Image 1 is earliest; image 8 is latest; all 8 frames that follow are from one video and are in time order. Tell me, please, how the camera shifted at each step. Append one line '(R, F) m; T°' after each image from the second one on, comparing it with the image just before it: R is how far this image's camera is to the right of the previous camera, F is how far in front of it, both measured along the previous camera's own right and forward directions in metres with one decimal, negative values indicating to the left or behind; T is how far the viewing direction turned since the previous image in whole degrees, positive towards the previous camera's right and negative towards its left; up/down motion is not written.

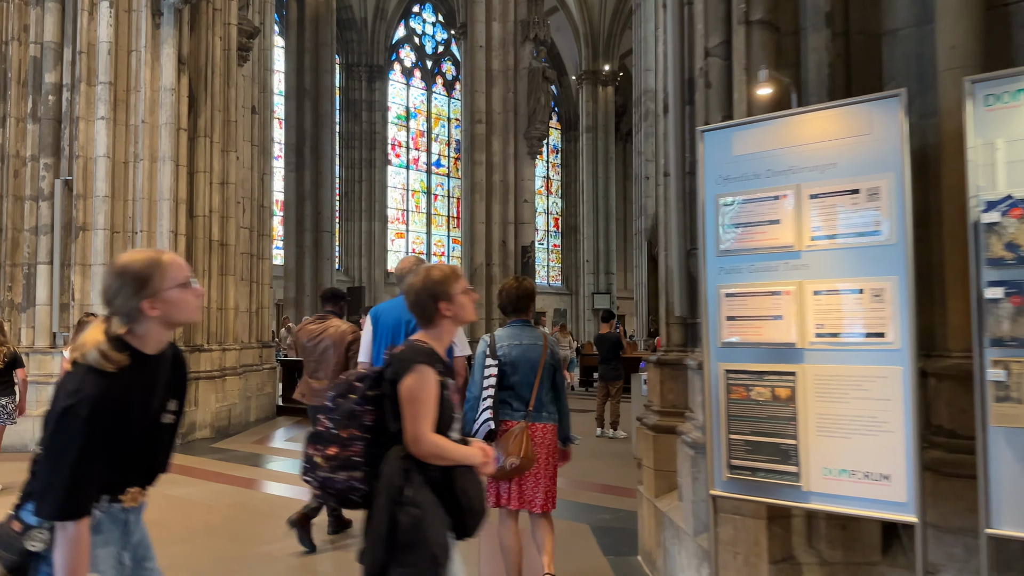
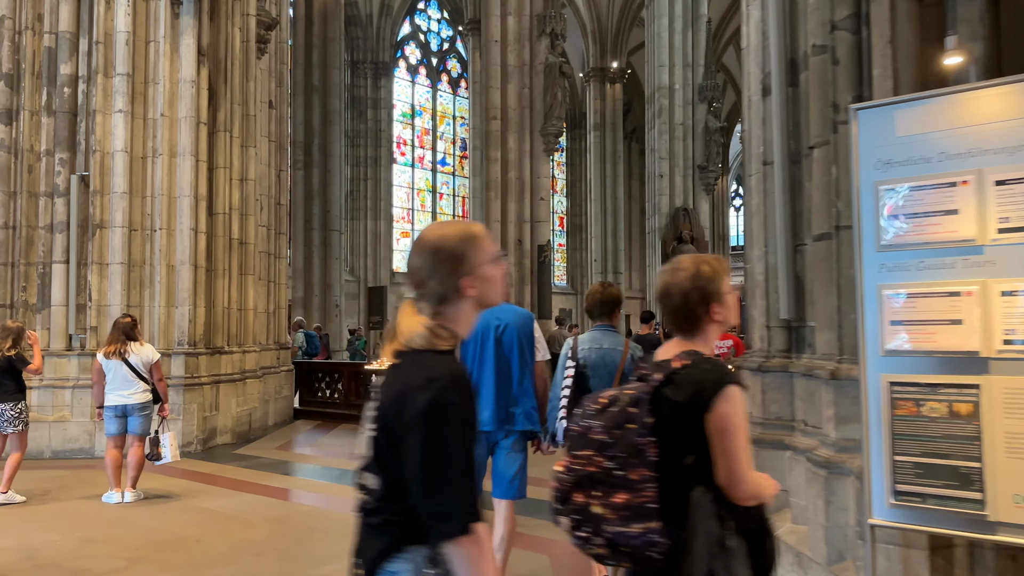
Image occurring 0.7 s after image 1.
(-0.3, +0.3) m; 0°
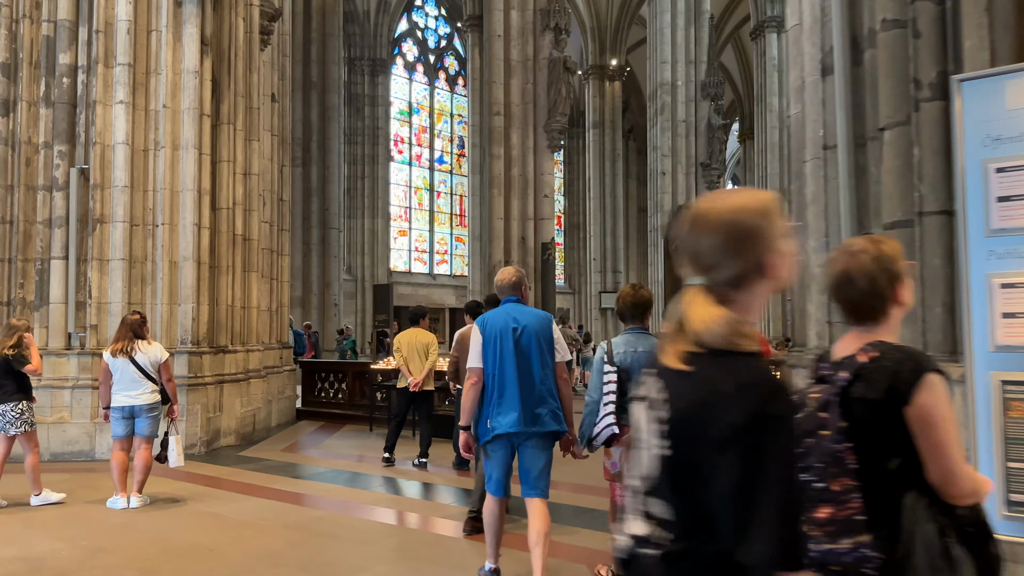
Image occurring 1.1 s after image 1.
(-0.2, +0.2) m; 0°
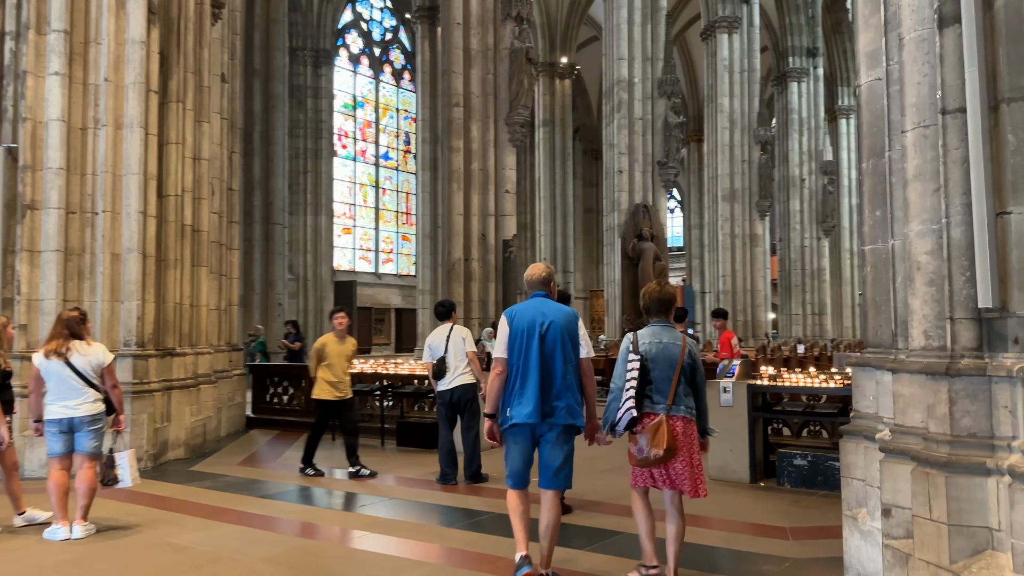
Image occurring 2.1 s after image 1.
(-0.4, +0.6) m; +5°
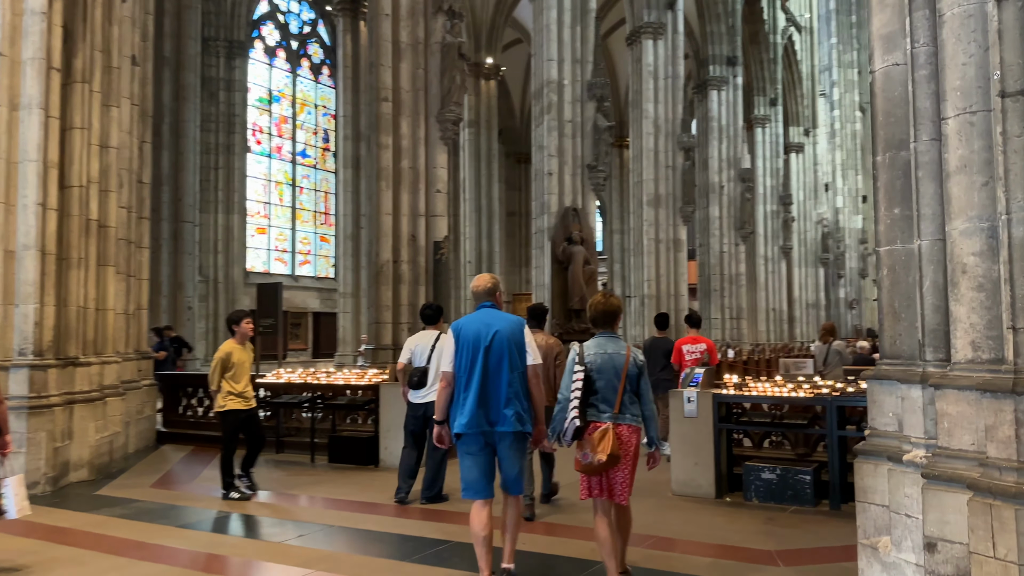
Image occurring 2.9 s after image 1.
(-0.2, +0.4) m; +6°
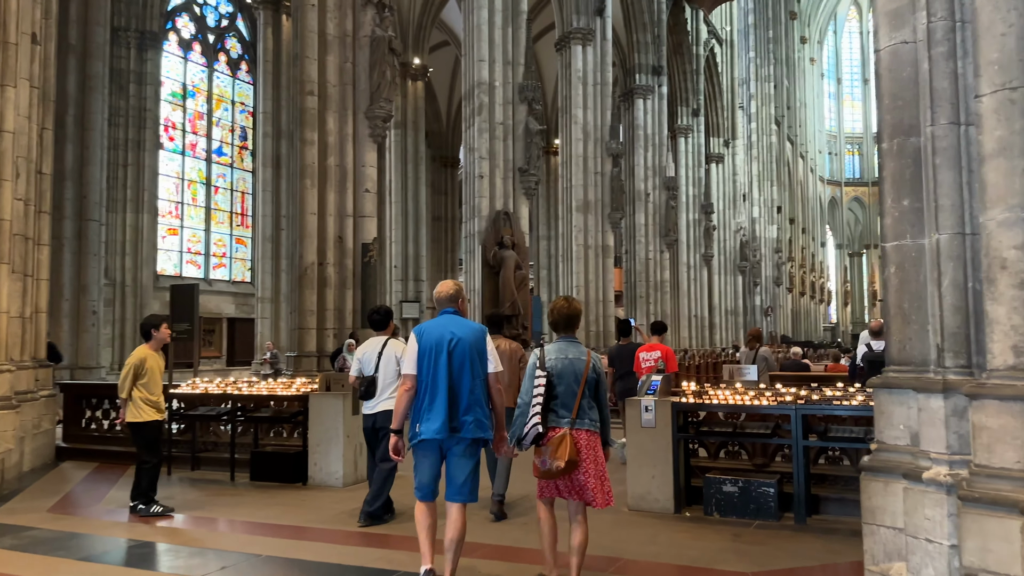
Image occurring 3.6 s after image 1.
(-0.2, +0.4) m; +6°
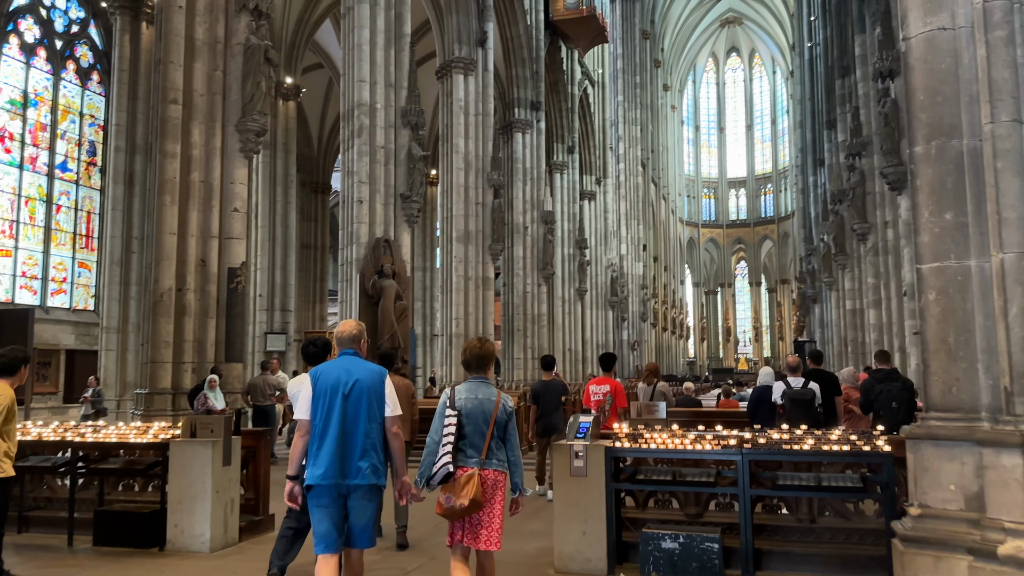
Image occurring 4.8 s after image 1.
(-0.2, +0.7) m; +9°
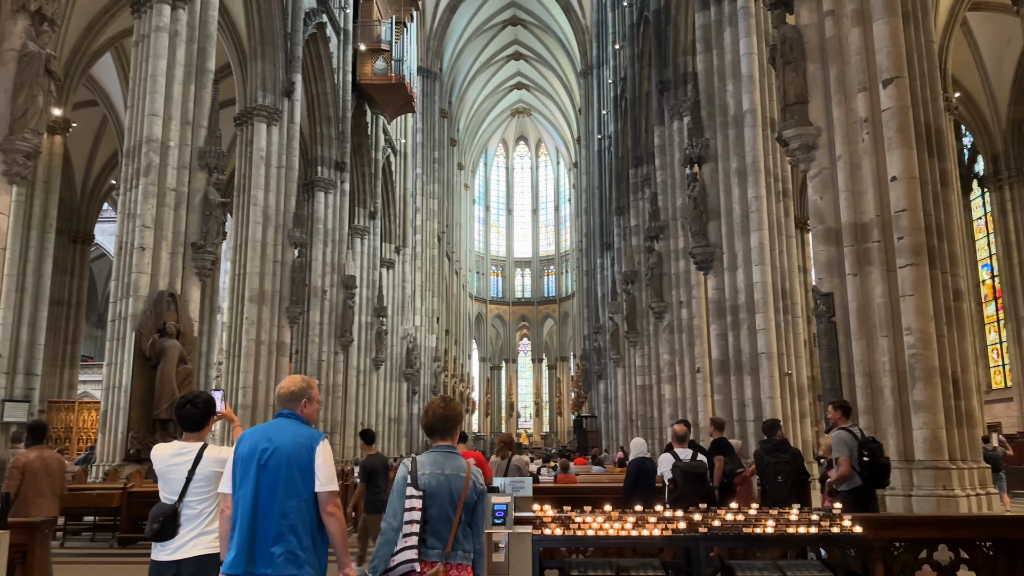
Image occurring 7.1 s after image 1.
(-0.5, +0.9) m; +15°
